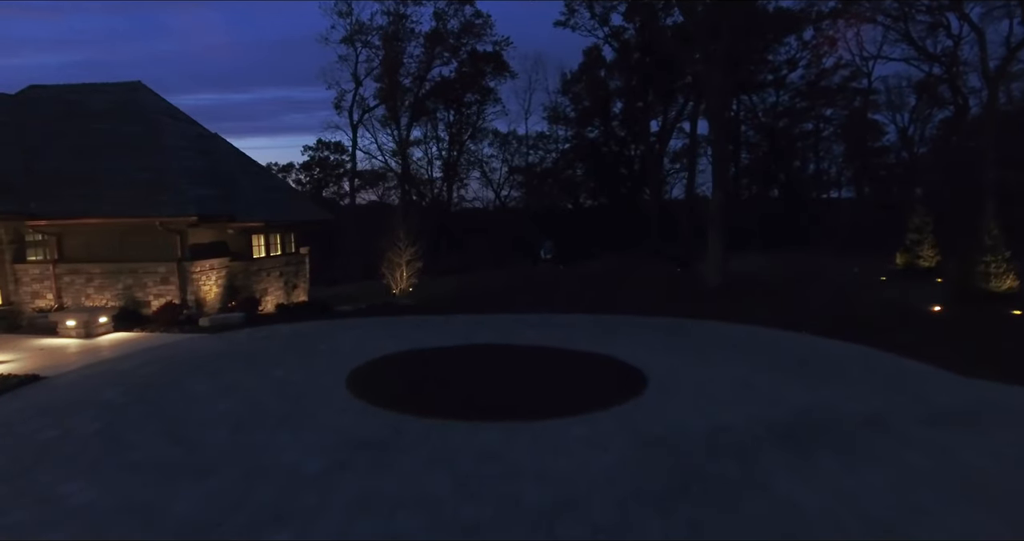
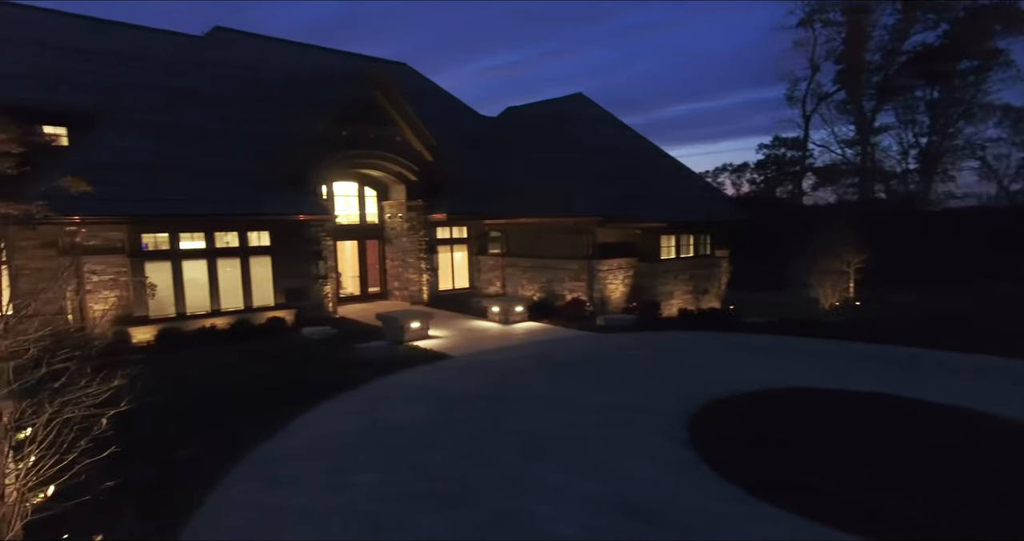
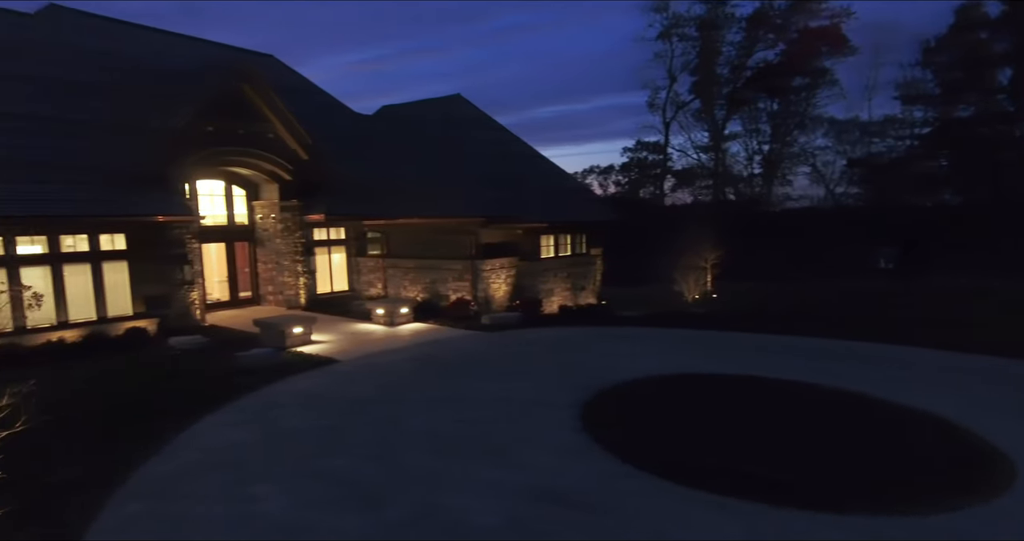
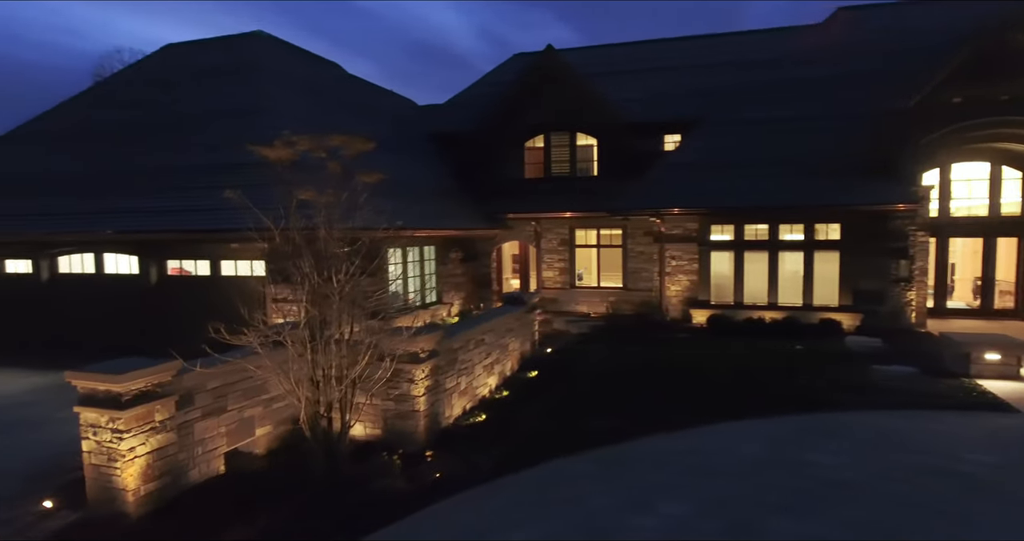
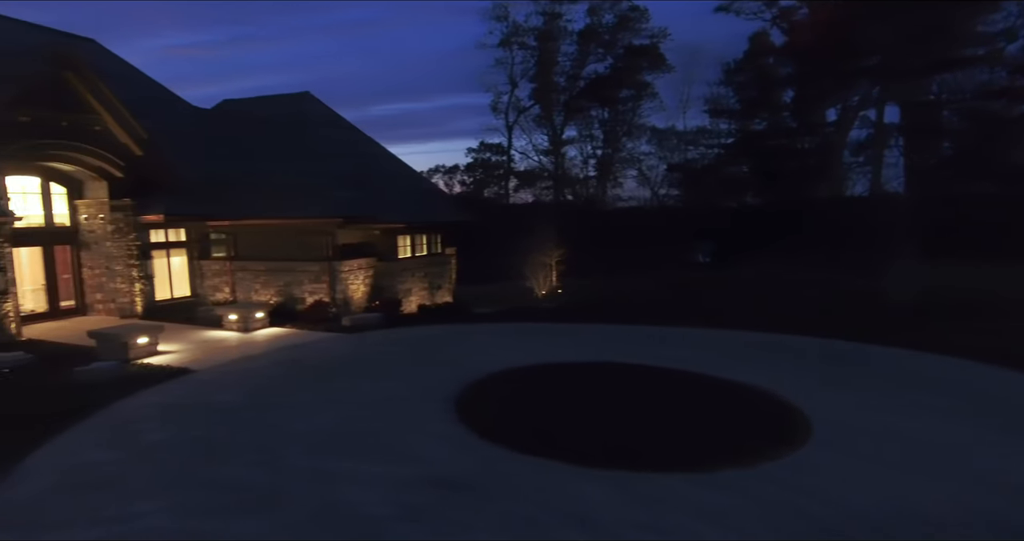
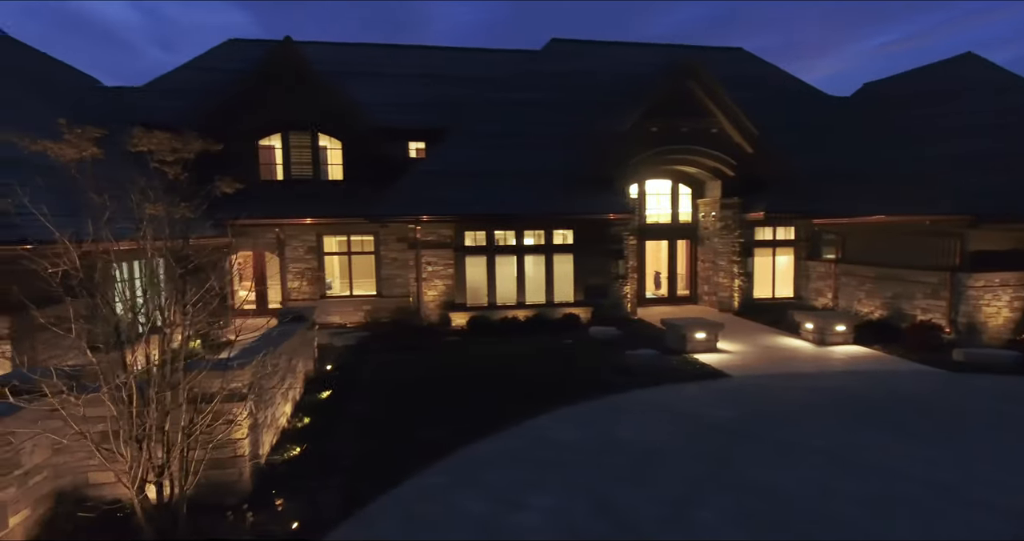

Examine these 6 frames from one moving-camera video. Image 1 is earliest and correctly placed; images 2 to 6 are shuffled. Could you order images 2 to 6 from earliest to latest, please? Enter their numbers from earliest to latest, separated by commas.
5, 3, 2, 6, 4
